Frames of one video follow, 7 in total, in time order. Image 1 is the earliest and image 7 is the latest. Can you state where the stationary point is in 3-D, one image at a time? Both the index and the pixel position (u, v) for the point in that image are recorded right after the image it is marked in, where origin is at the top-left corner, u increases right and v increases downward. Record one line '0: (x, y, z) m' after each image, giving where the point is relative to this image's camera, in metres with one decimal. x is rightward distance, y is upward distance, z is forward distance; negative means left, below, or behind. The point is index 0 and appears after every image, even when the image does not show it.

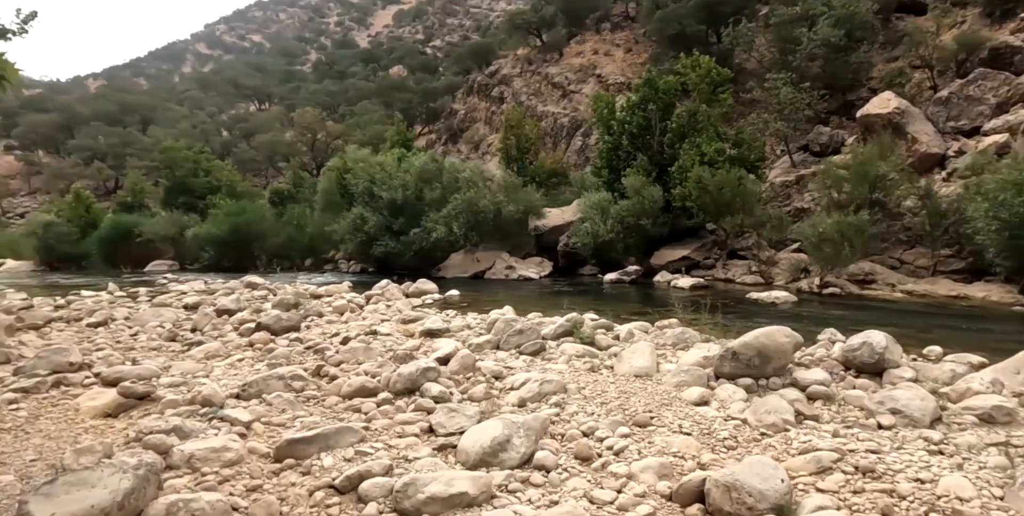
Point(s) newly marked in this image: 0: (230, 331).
0: (-4.5, -1.2, +11.7) m
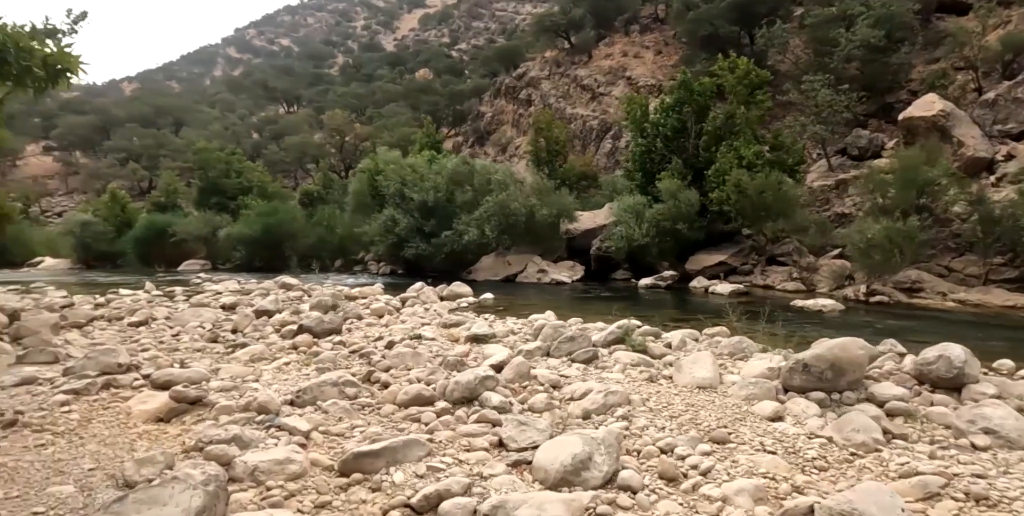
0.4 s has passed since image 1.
0: (-3.8, -1.2, +11.5) m
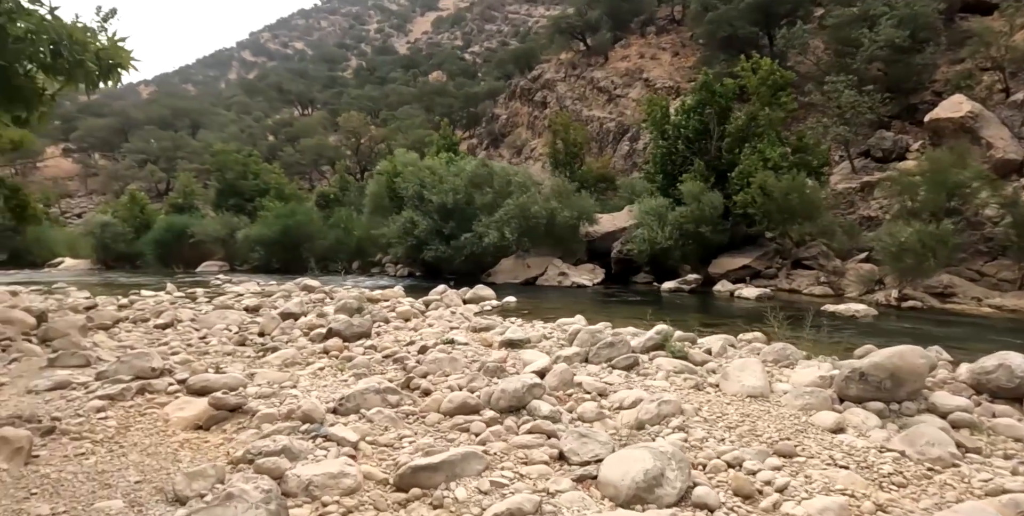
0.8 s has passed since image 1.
0: (-3.3, -1.2, +11.3) m
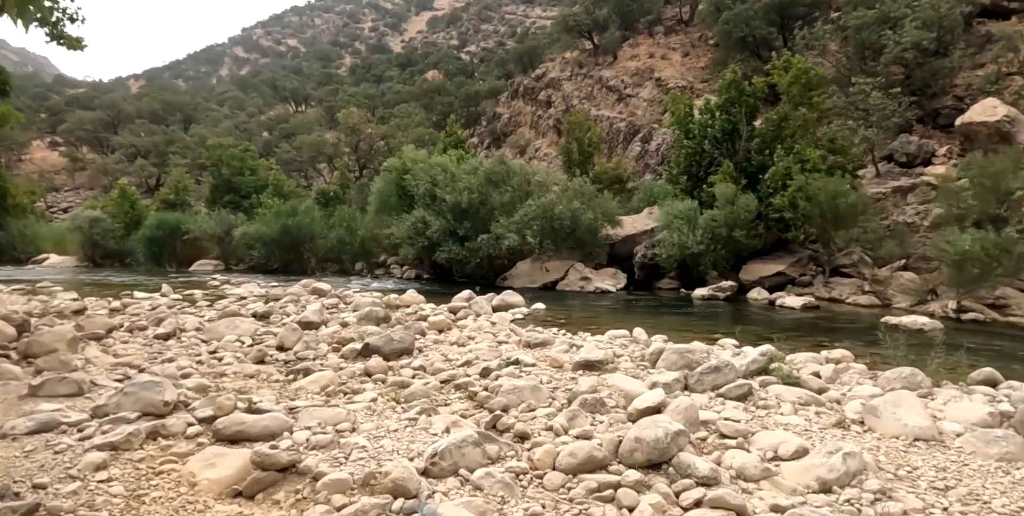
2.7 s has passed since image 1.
0: (-2.4, -1.3, +9.6) m
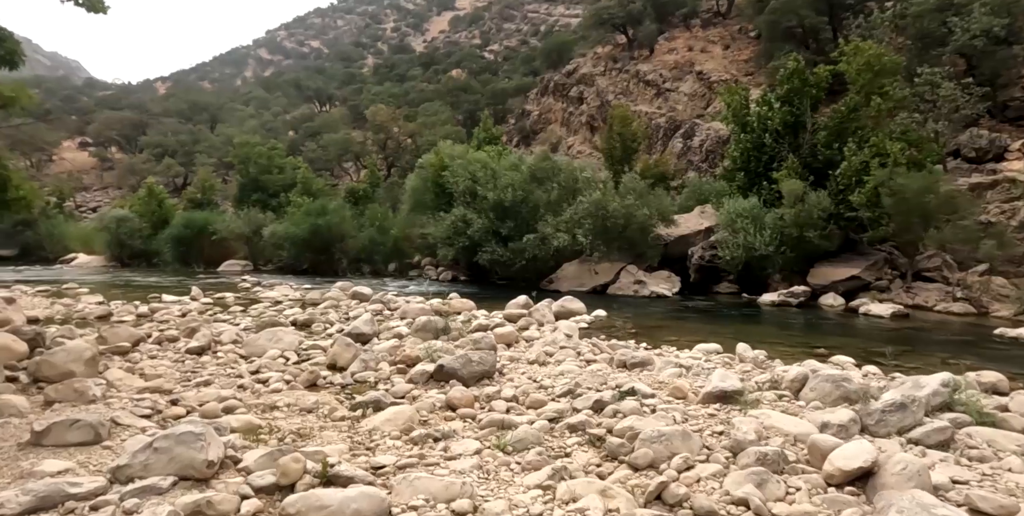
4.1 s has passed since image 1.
0: (-1.3, -1.3, +8.0) m
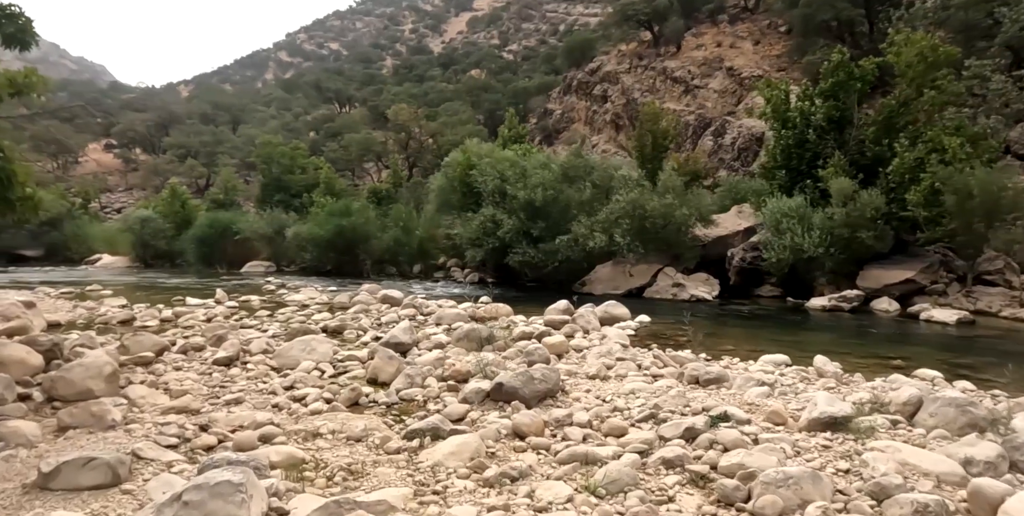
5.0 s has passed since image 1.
0: (-0.7, -1.4, +7.2) m
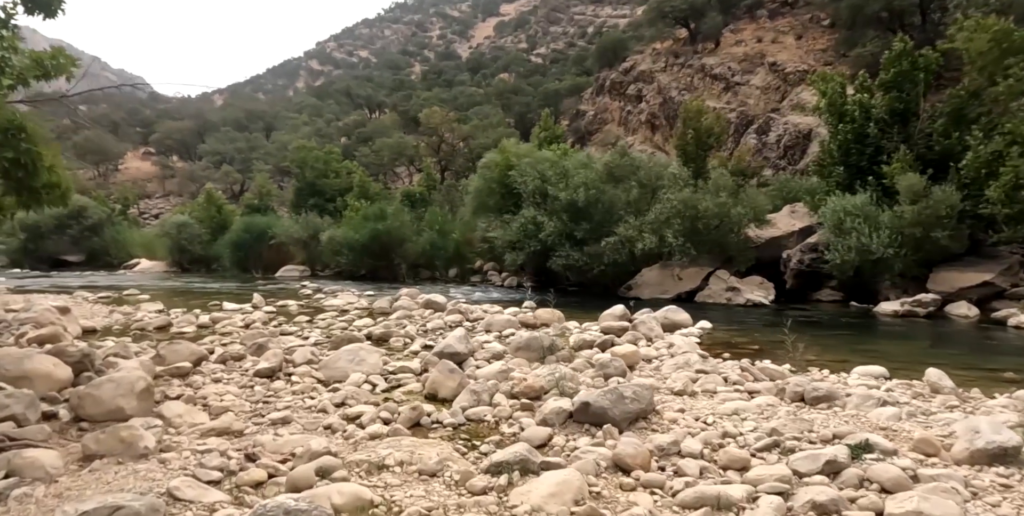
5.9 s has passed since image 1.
0: (+0.1, -1.4, +6.2) m
